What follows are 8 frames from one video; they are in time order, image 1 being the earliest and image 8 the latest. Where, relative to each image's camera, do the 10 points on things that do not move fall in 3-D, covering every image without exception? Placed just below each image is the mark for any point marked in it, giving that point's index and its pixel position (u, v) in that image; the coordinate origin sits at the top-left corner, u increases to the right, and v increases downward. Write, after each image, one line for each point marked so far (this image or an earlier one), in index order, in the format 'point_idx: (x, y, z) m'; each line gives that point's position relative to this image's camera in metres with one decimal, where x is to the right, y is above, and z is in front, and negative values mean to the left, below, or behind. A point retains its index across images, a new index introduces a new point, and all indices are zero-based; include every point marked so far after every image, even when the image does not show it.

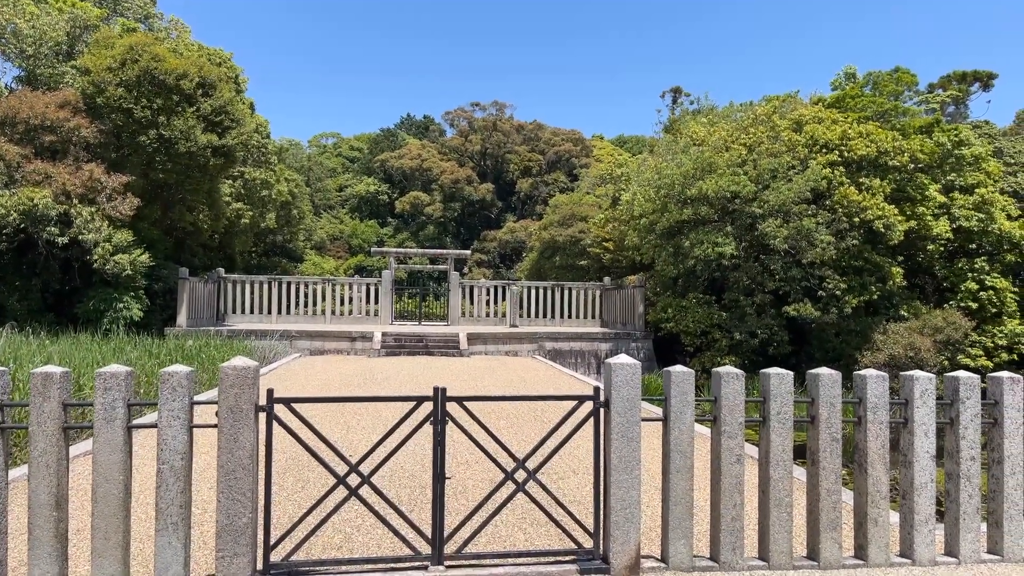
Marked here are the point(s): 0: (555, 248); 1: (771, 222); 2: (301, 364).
0: (+1.1, +1.1, +19.2) m
1: (+3.6, +0.9, +10.2) m
2: (-2.9, -1.1, +10.2) m
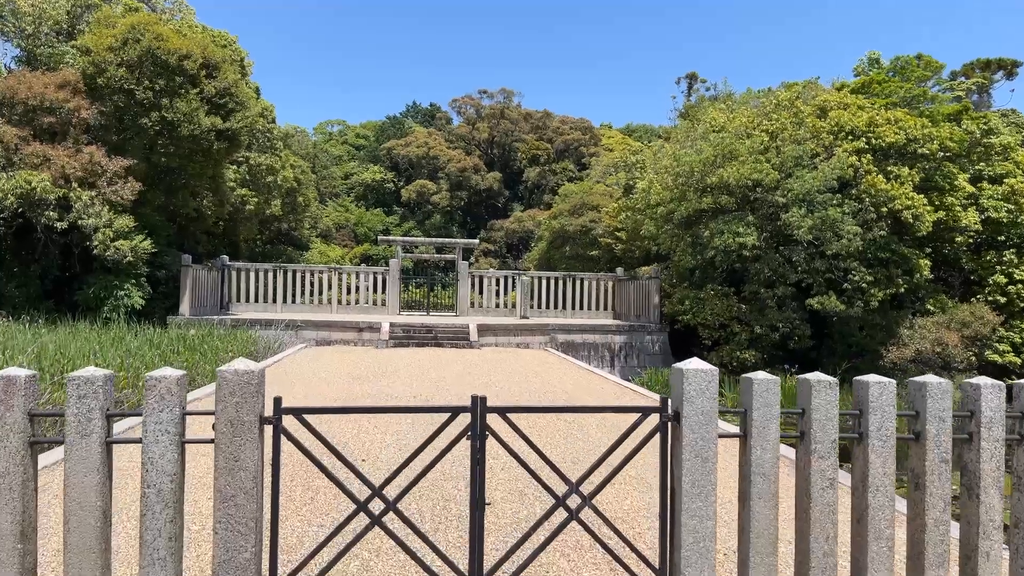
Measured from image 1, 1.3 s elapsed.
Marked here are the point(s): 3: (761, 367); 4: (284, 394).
0: (+1.3, +1.3, +18.8) m
1: (+3.8, +1.0, +9.8) m
2: (-2.8, -0.9, +9.8) m
3: (+3.6, -1.1, +10.6) m
4: (-1.9, -0.9, +6.0) m
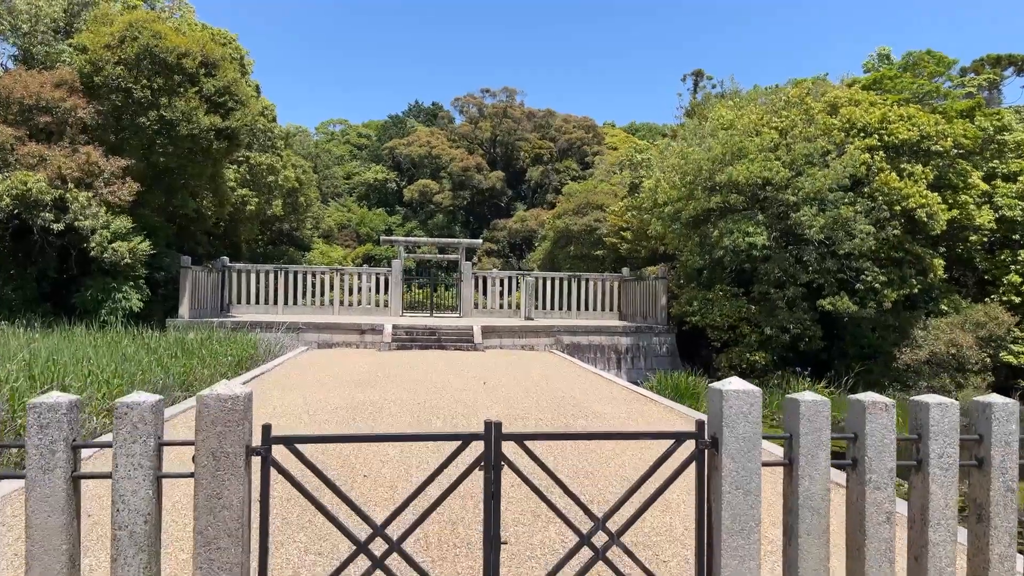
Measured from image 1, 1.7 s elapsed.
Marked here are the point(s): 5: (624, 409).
0: (+1.4, +1.3, +18.6) m
1: (+3.8, +1.0, +9.6) m
2: (-2.7, -0.9, +9.6) m
3: (+3.7, -1.1, +10.4) m
4: (-1.9, -0.9, +5.8) m
5: (+0.9, -1.0, +5.8) m
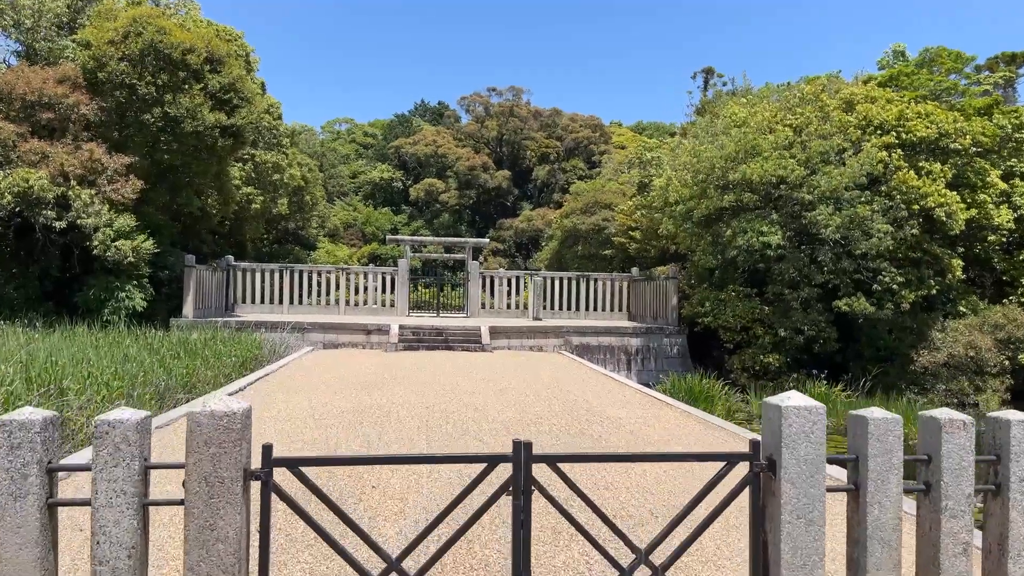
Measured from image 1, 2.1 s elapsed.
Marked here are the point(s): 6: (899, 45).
0: (+1.6, +1.3, +18.4) m
1: (+4.0, +1.0, +9.4) m
2: (-2.6, -0.9, +9.5) m
3: (+3.8, -1.2, +10.2) m
4: (-1.8, -0.9, +5.6) m
5: (+1.0, -1.0, +5.6) m
6: (+7.4, +4.6, +13.9) m
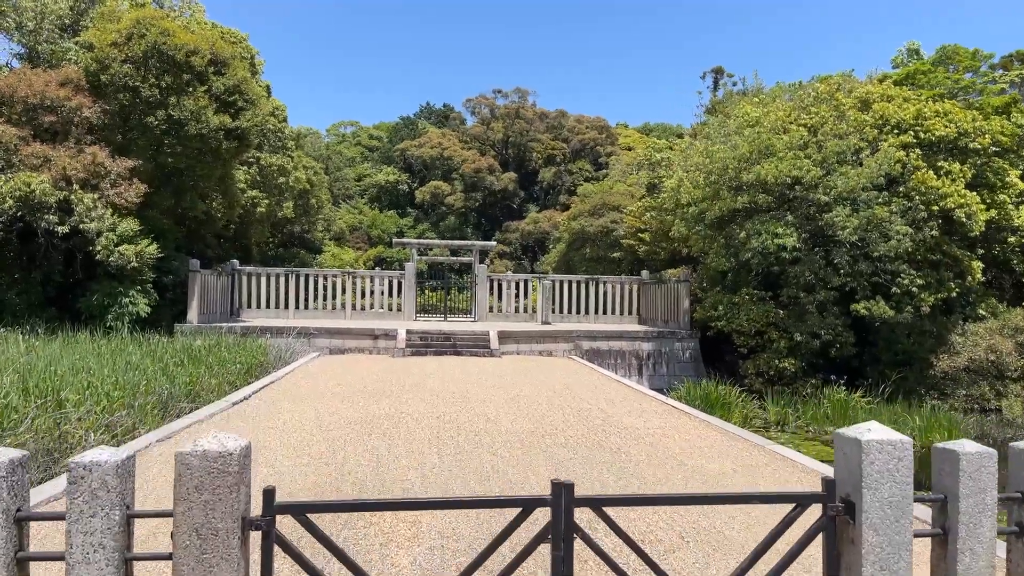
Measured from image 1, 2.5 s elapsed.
0: (+1.8, +1.2, +18.2) m
1: (+4.1, +1.0, +9.1) m
2: (-2.5, -1.0, +9.3) m
3: (+3.9, -1.2, +10.0) m
4: (-1.7, -1.0, +5.5) m
5: (+1.1, -1.0, +5.4) m
6: (+7.5, +4.6, +13.7) m
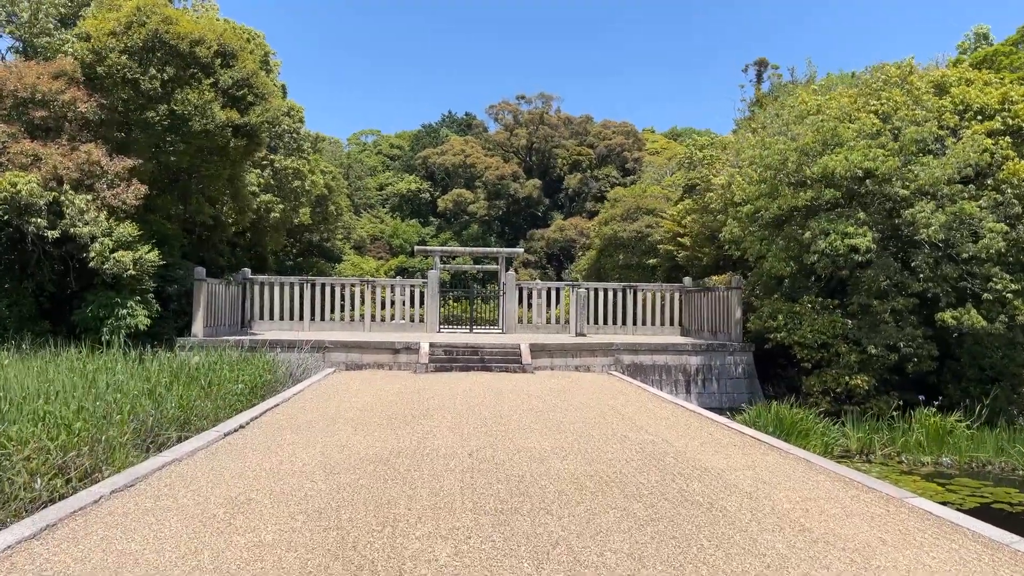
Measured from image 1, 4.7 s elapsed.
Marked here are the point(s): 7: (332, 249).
0: (+2.5, +1.0, +17.1) m
1: (+4.5, +0.9, +8.0) m
2: (-2.0, -1.1, +8.3) m
3: (+4.4, -1.3, +8.8) m
4: (-1.4, -1.0, +4.5) m
5: (+1.4, -1.0, +4.3) m
6: (+8.0, +4.5, +12.5) m
7: (-4.9, +1.1, +19.8) m
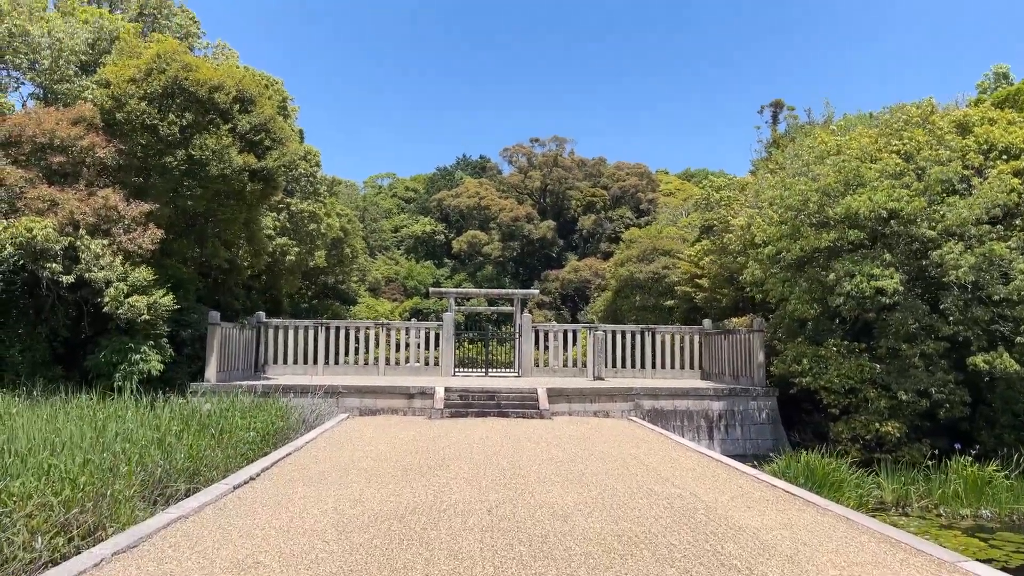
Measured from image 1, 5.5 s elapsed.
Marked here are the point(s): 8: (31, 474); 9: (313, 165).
0: (+2.8, +0.1, +16.9) m
1: (+4.7, +0.4, +7.8) m
2: (-1.8, -1.6, +8.2) m
3: (+4.6, -1.8, +8.5) m
4: (-1.3, -1.3, +4.3) m
5: (+1.5, -1.3, +4.1) m
6: (+8.3, +3.8, +12.4) m
7: (-4.5, -0.1, +19.8) m
8: (-2.7, -1.0, +4.1) m
9: (-4.1, +2.5, +15.0) m
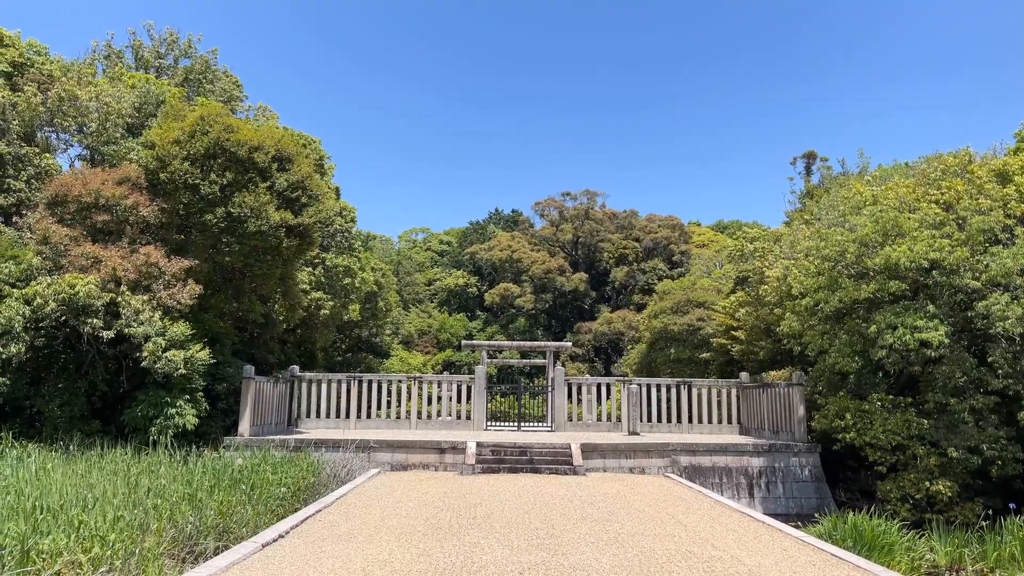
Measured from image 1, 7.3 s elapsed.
0: (+3.6, -1.1, +16.7) m
1: (+5.0, -0.1, +7.6) m
2: (-1.5, -2.2, +8.1) m
3: (+4.9, -2.4, +8.1) m
4: (-1.1, -1.6, +4.2) m
5: (+1.7, -1.6, +3.9) m
6: (+8.8, +2.9, +12.3) m
7: (-3.6, -1.5, +19.9) m
8: (-2.5, -1.4, +4.1) m
9: (-3.4, +1.4, +15.3) m
